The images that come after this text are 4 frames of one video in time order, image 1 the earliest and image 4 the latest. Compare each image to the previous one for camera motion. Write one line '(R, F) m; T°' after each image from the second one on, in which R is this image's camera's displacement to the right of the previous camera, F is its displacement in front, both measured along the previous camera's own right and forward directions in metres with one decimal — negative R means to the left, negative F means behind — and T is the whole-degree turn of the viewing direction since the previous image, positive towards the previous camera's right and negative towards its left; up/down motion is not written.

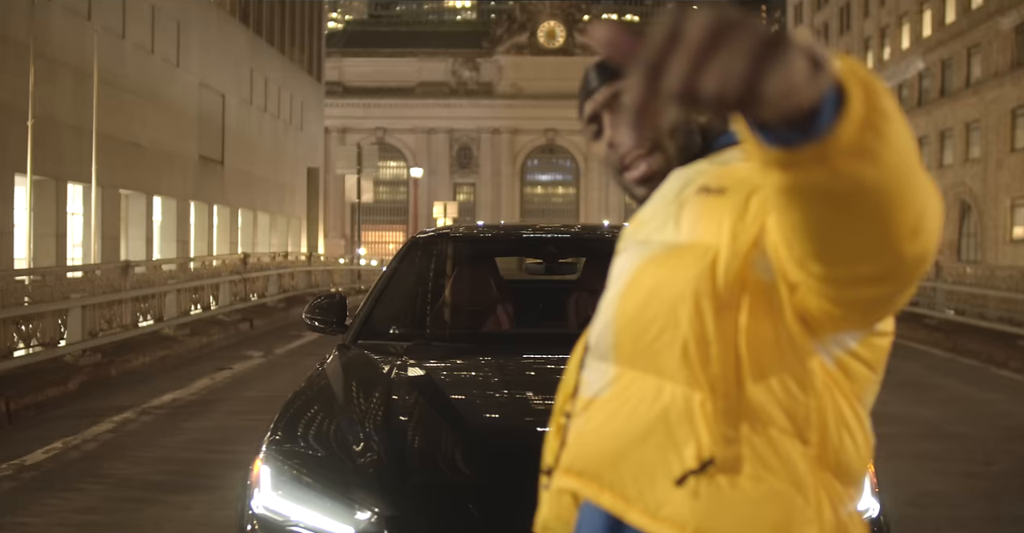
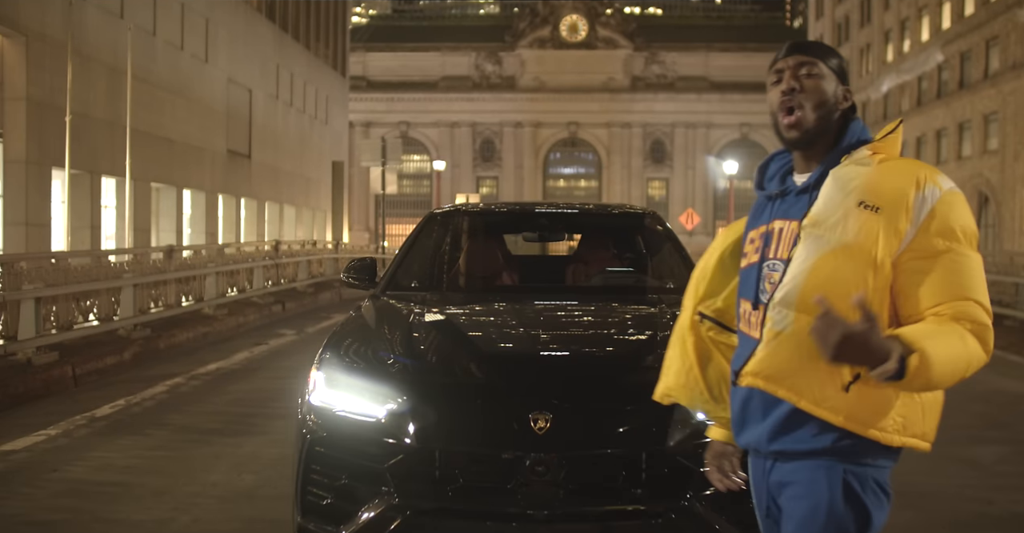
(+0.1, -1.1) m; -1°
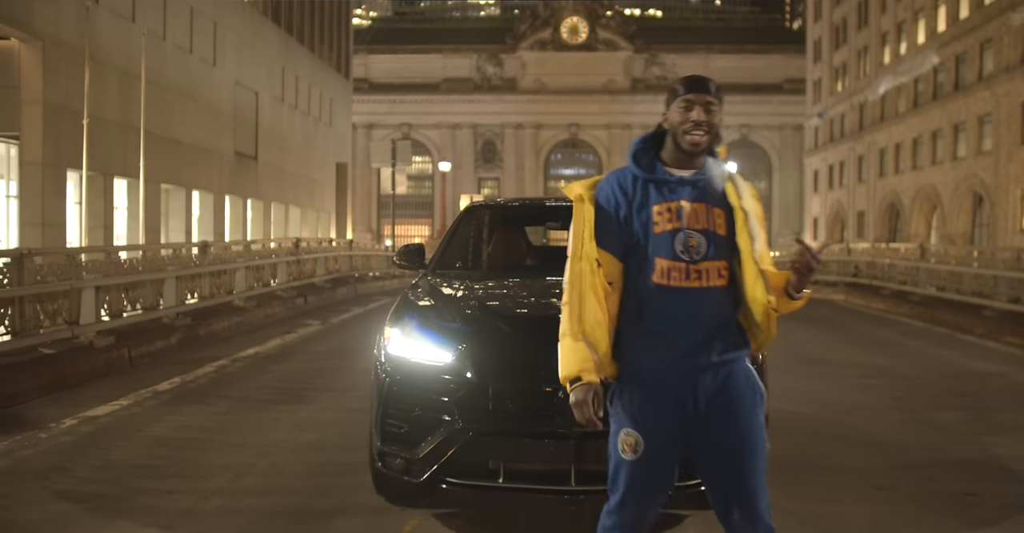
(-0.2, -1.1) m; 0°
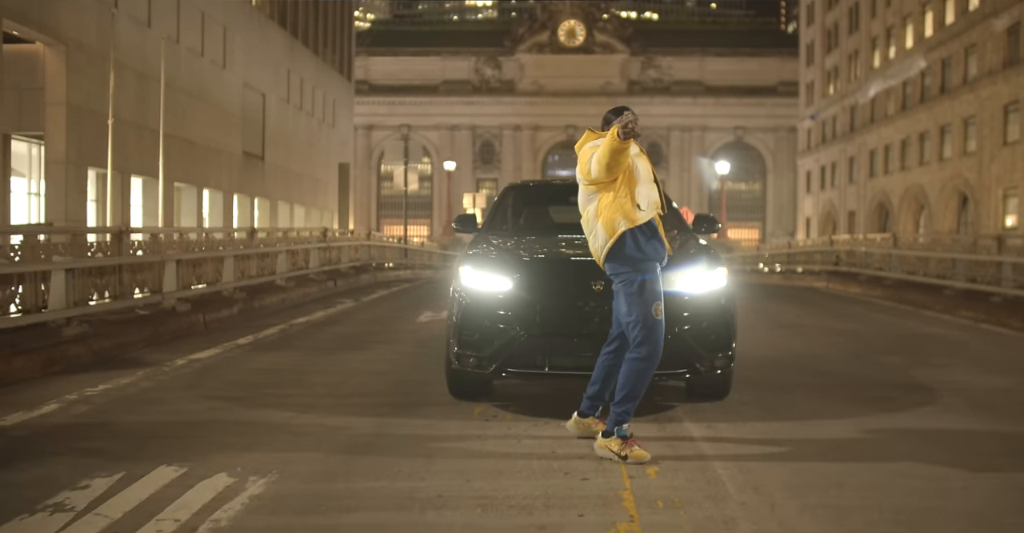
(-0.3, -2.1) m; 0°
